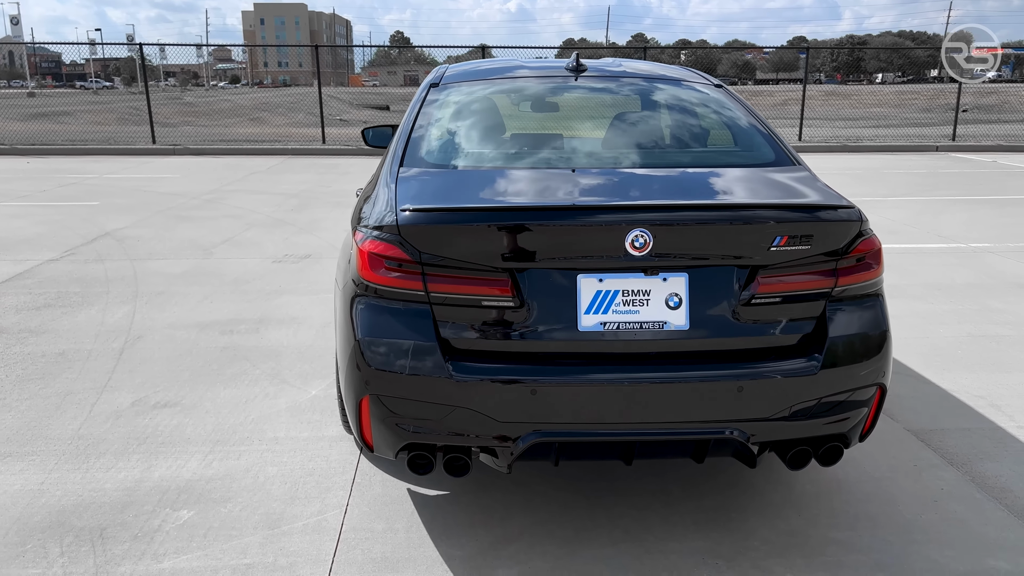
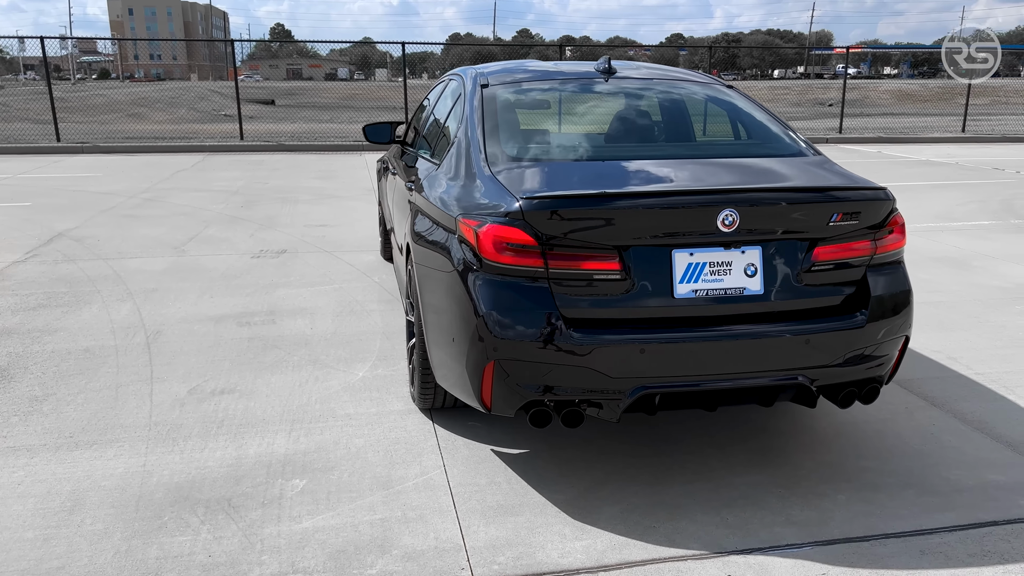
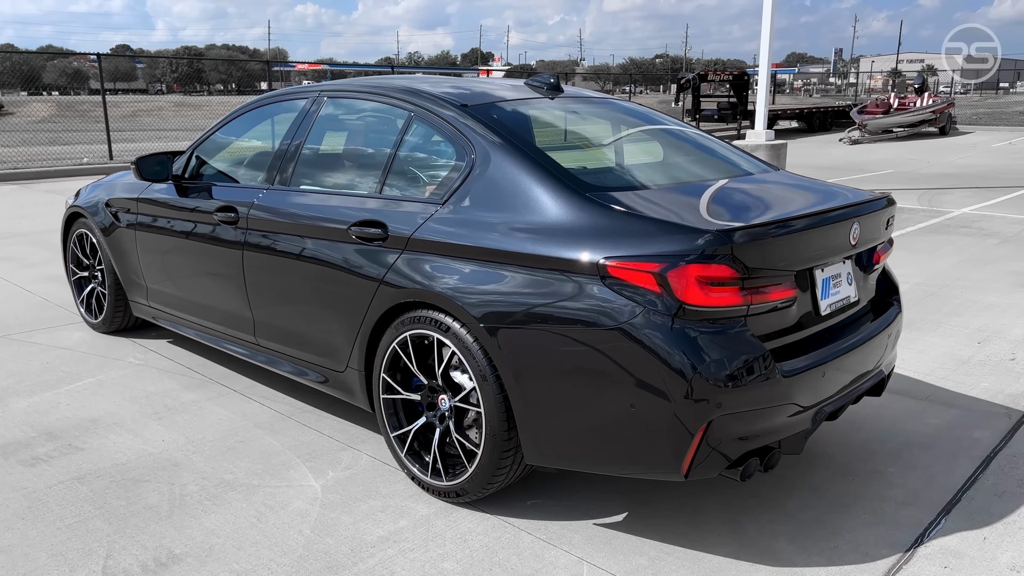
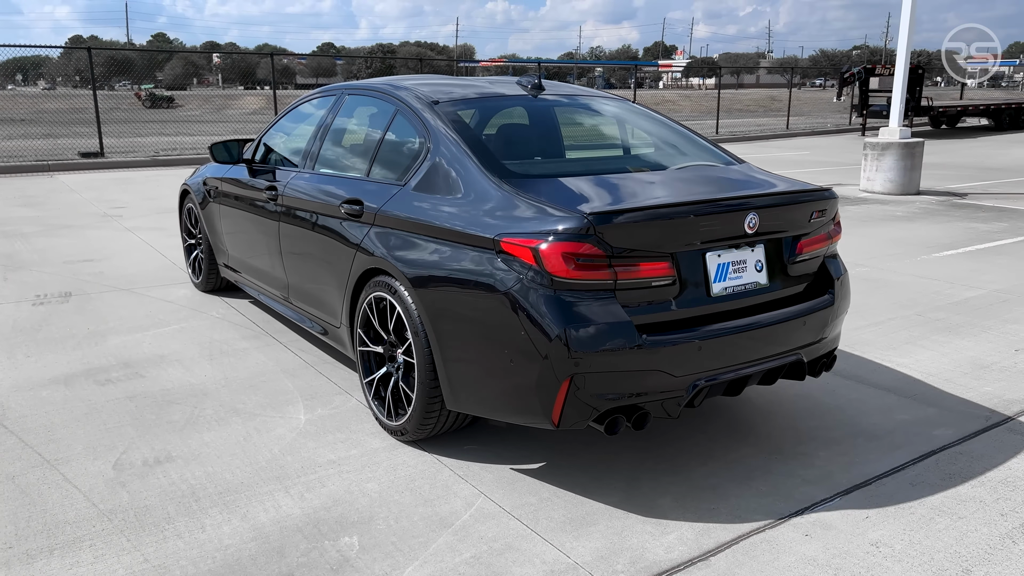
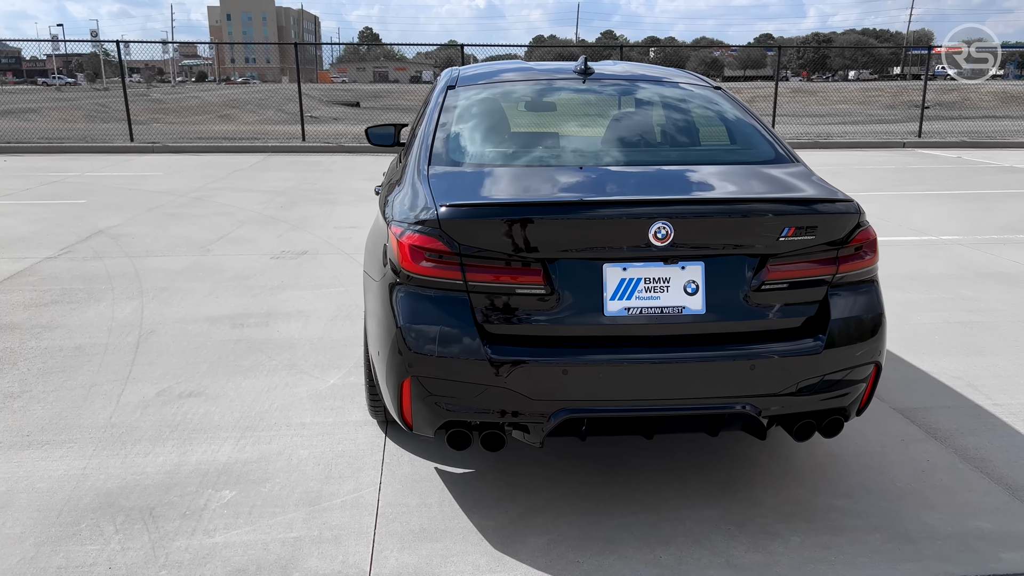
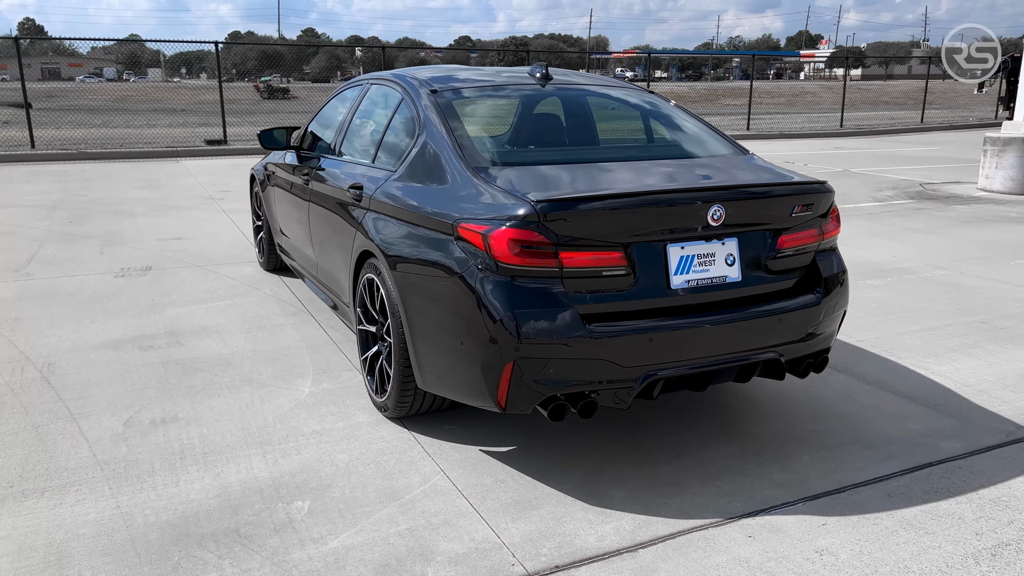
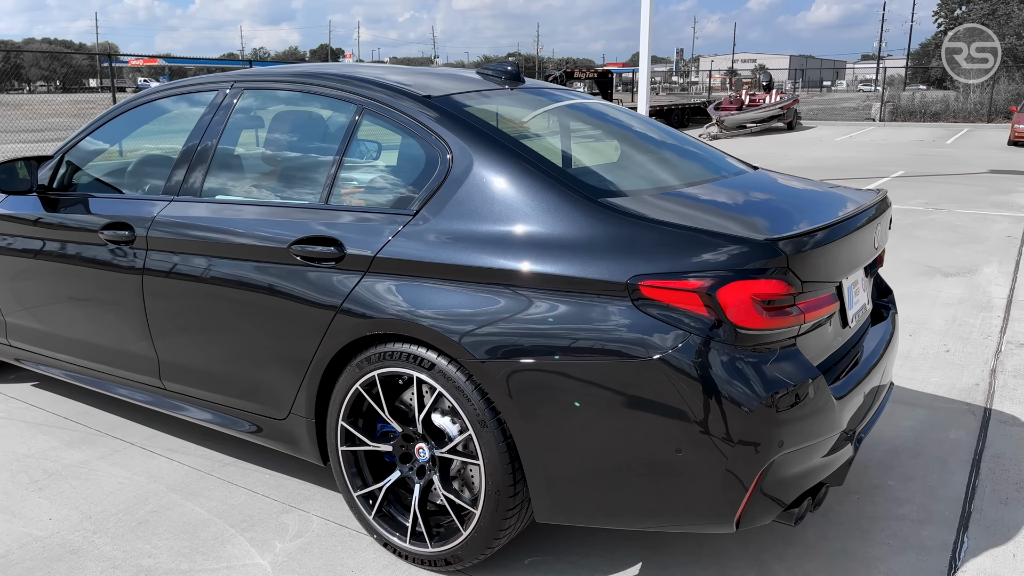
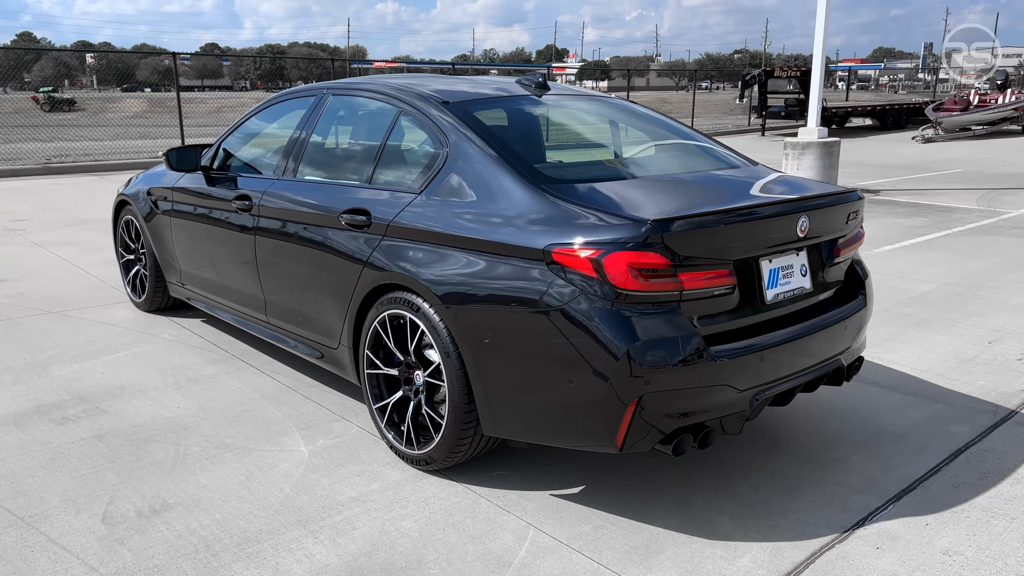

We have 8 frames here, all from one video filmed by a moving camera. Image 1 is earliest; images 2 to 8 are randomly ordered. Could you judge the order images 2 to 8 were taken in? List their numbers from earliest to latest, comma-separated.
5, 2, 6, 4, 8, 3, 7
